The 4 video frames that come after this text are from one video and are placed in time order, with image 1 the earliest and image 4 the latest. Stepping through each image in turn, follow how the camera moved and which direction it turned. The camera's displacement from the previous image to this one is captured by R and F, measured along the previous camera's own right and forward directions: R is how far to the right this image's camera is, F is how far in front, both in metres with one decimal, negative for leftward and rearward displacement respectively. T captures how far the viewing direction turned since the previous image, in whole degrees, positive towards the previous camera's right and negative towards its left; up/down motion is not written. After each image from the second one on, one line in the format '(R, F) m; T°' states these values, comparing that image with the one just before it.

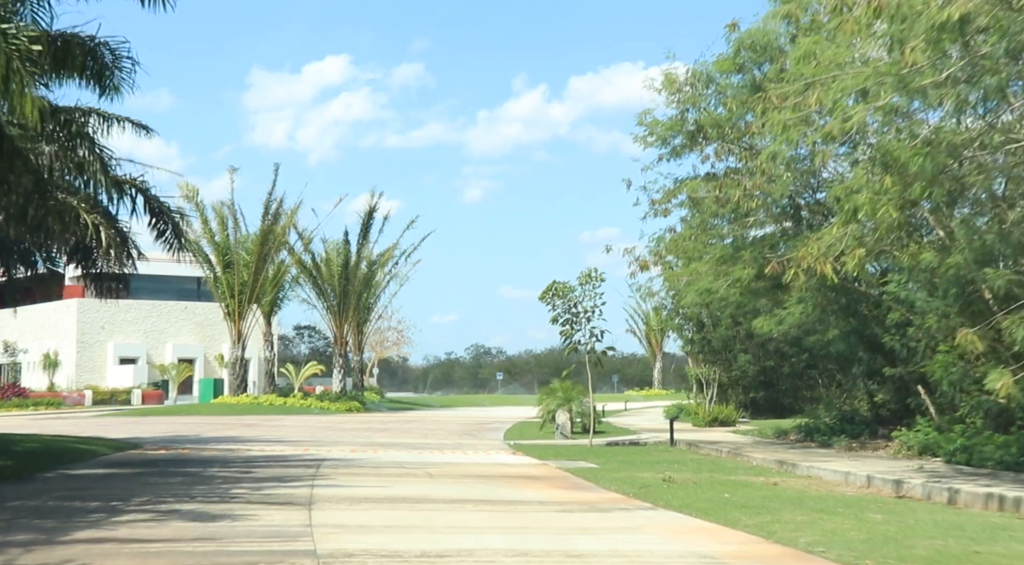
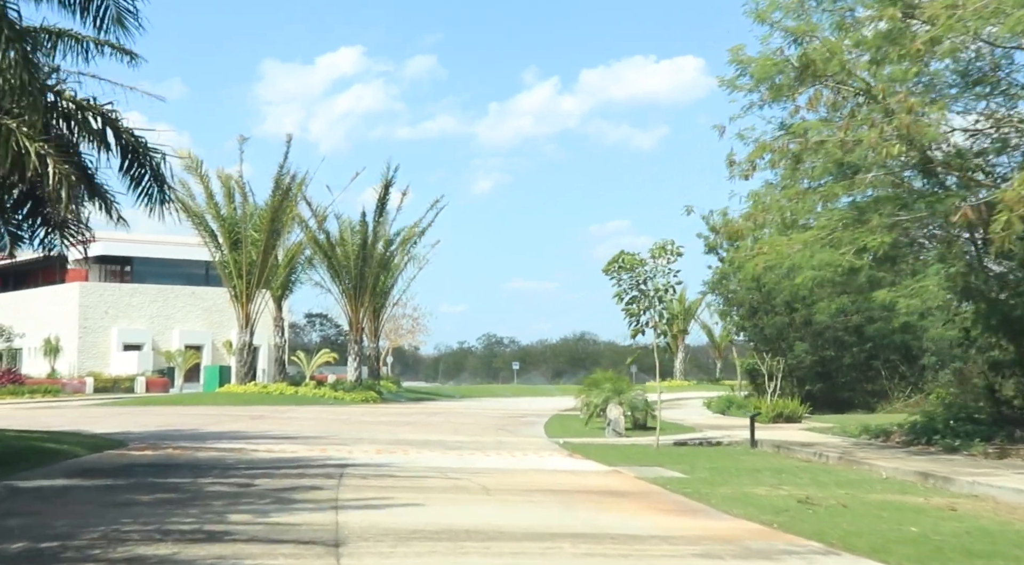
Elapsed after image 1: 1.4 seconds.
(-0.9, +3.9) m; -1°
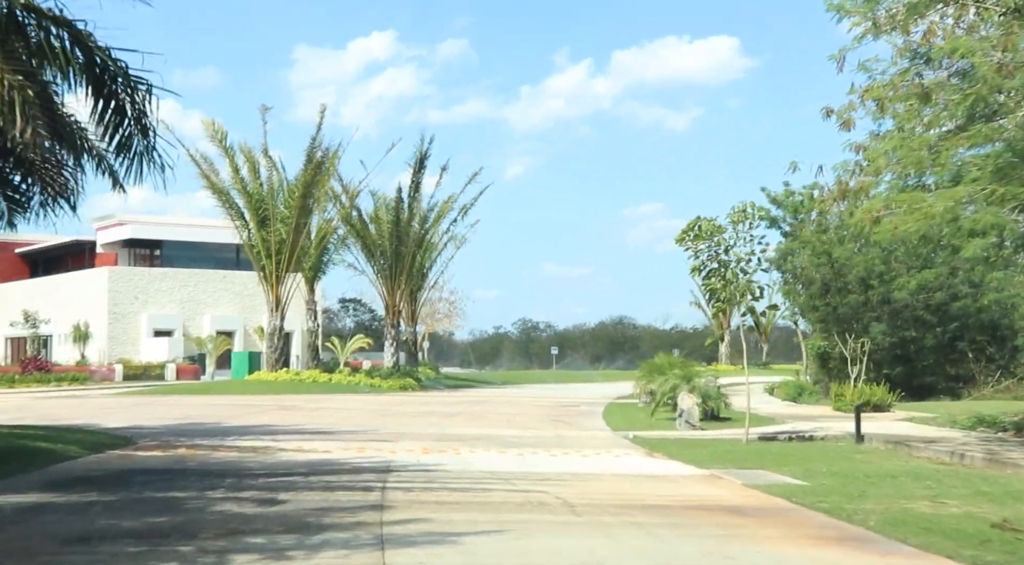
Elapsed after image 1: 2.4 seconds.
(-0.5, +3.0) m; -2°
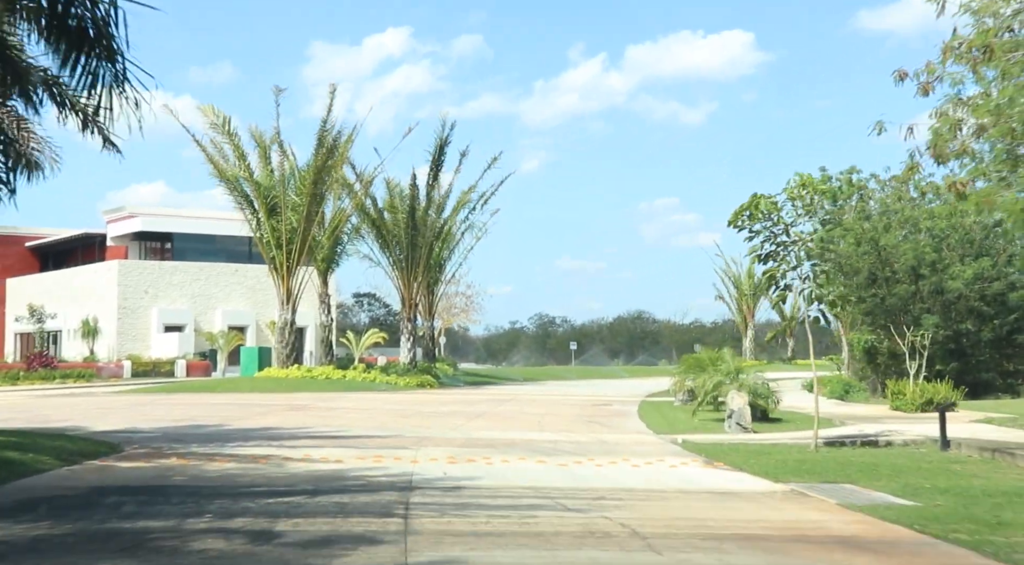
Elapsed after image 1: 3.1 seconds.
(-0.3, +2.2) m; -1°
